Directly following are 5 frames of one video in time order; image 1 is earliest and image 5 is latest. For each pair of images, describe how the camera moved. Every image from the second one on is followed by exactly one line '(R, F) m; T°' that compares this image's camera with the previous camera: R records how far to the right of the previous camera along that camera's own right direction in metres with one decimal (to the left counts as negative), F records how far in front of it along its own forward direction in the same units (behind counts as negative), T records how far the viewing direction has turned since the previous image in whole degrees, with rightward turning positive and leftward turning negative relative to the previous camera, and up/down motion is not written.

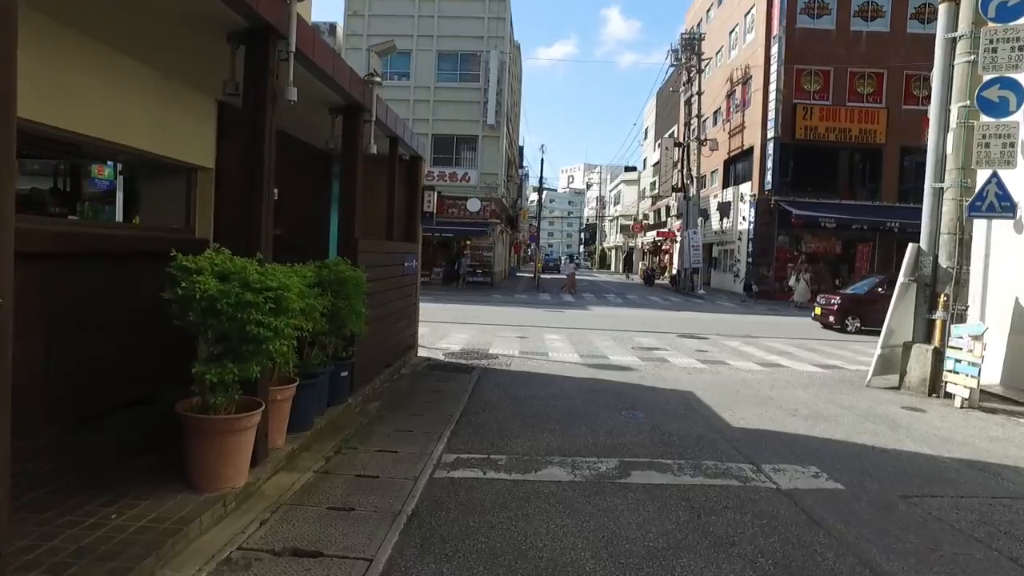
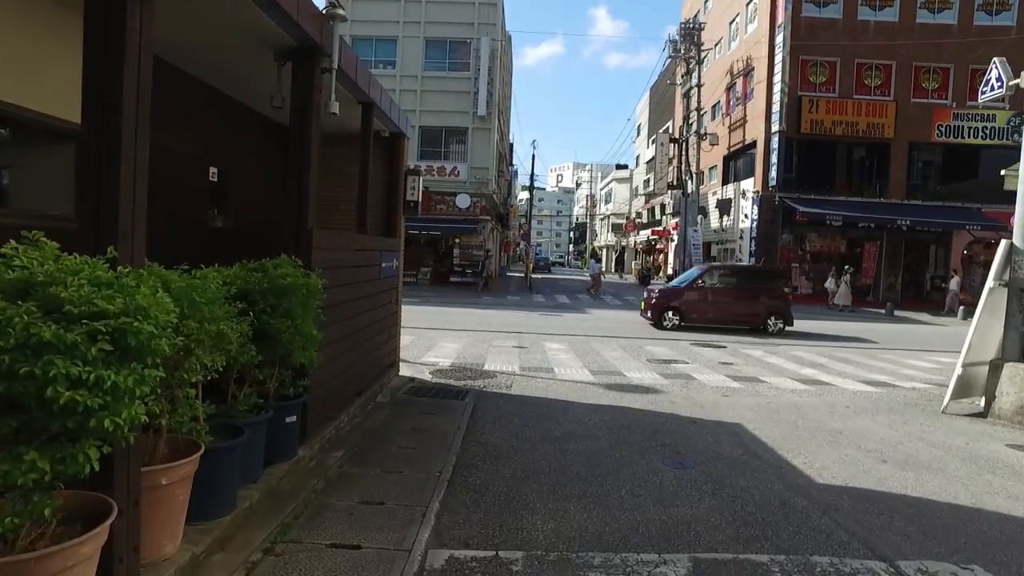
(-0.2, +2.0) m; +1°
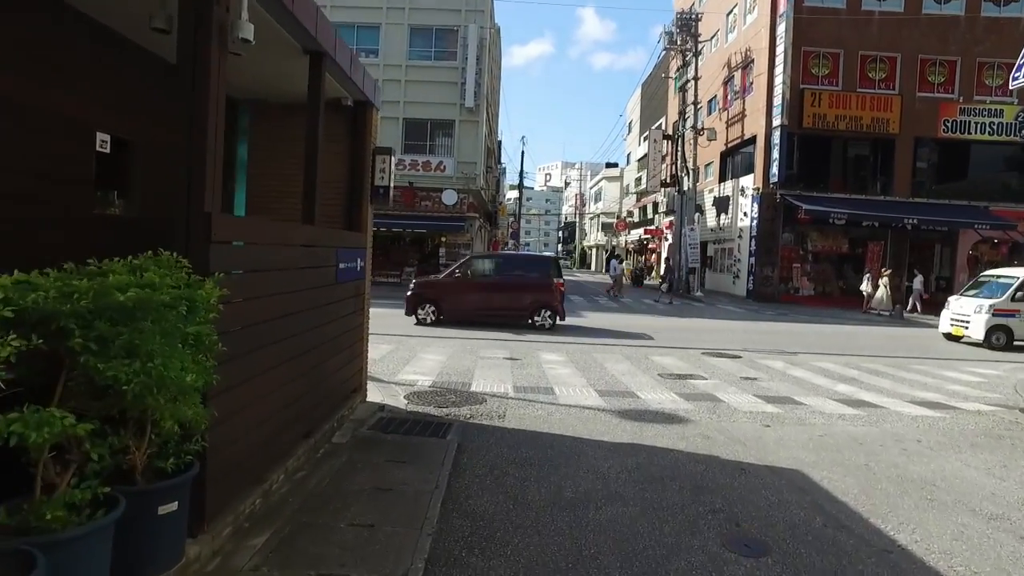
(-0.1, +1.8) m; +1°
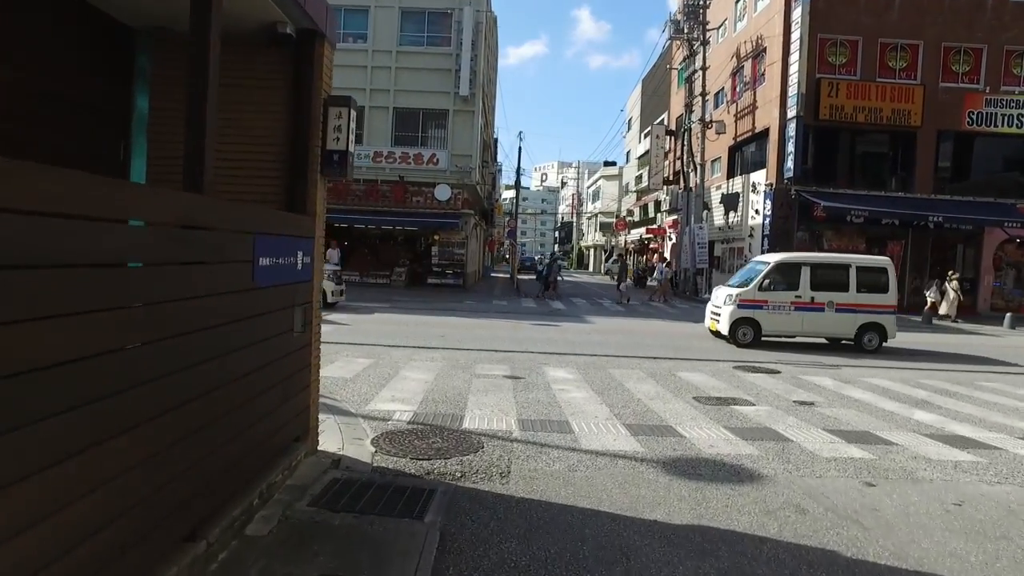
(-0.1, +2.2) m; 0°
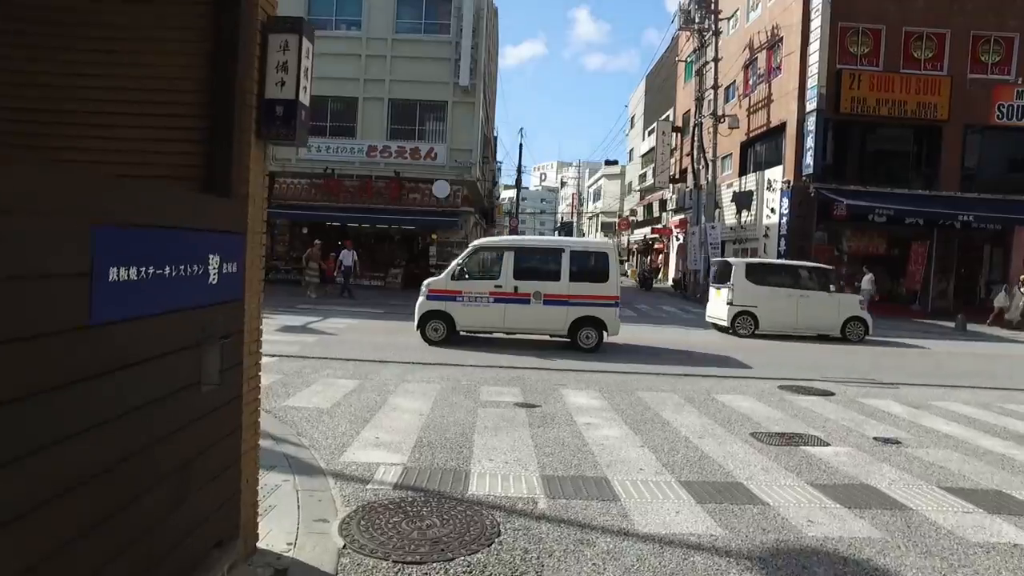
(-0.2, +1.9) m; 0°
